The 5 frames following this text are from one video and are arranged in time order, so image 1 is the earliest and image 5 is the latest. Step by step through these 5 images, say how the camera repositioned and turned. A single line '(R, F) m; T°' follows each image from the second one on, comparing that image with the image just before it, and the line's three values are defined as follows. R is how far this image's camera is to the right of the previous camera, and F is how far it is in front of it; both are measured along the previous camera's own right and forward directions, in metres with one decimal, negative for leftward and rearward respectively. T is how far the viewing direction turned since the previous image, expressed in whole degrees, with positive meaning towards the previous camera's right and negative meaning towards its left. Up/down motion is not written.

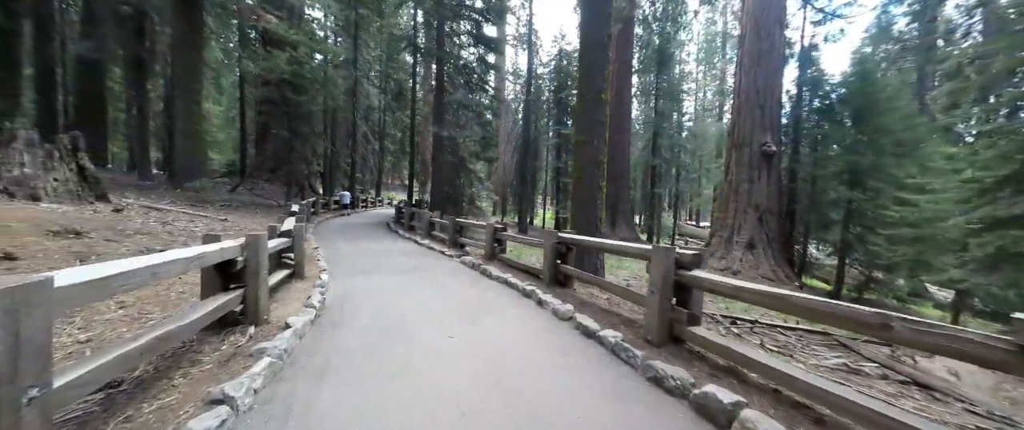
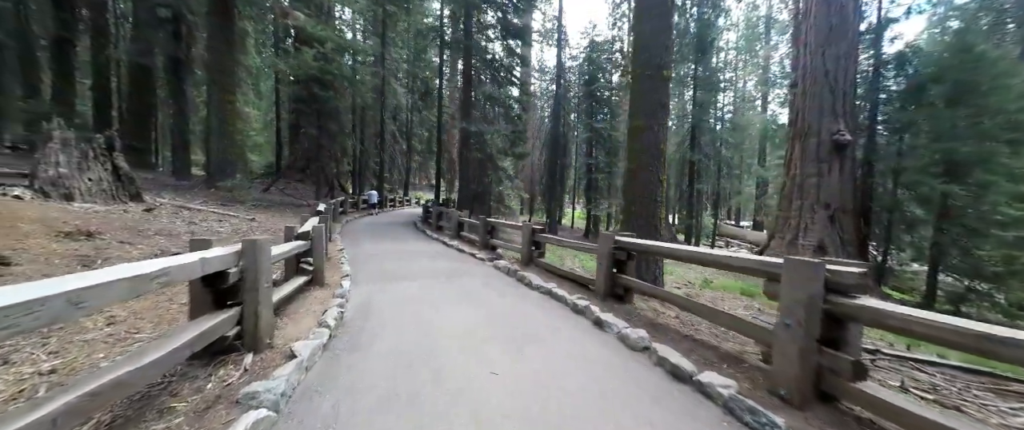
(-0.2, +0.7) m; -4°
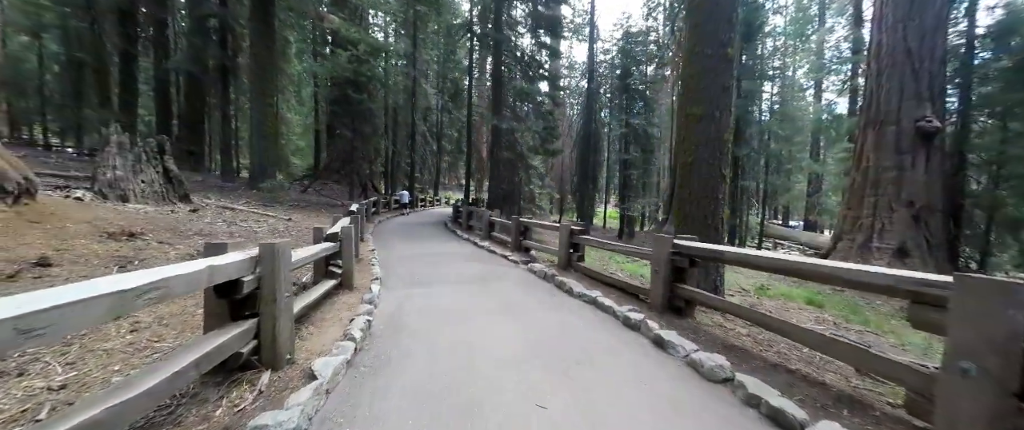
(-0.1, +0.4) m; -5°
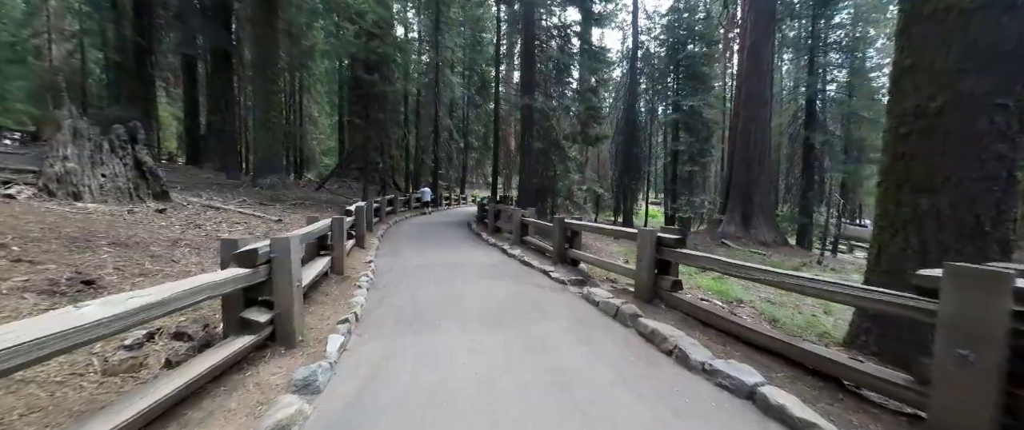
(-0.2, +2.0) m; -4°
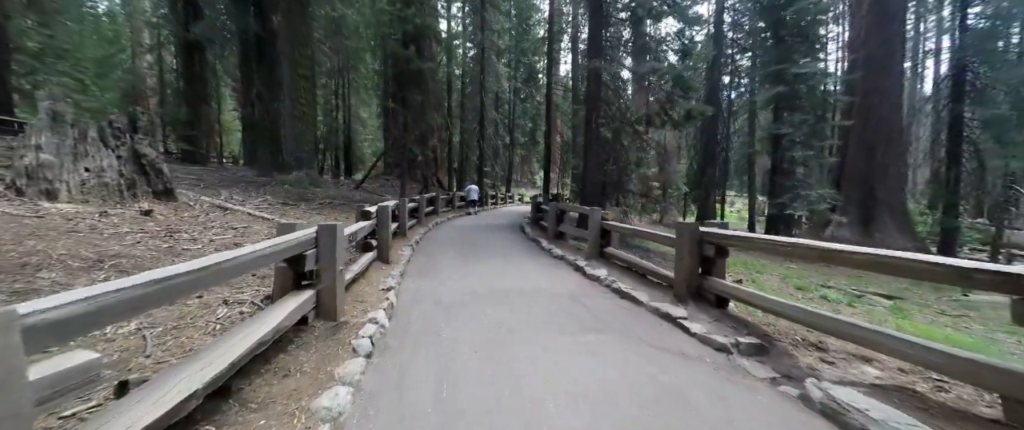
(-0.5, +2.1) m; -7°
